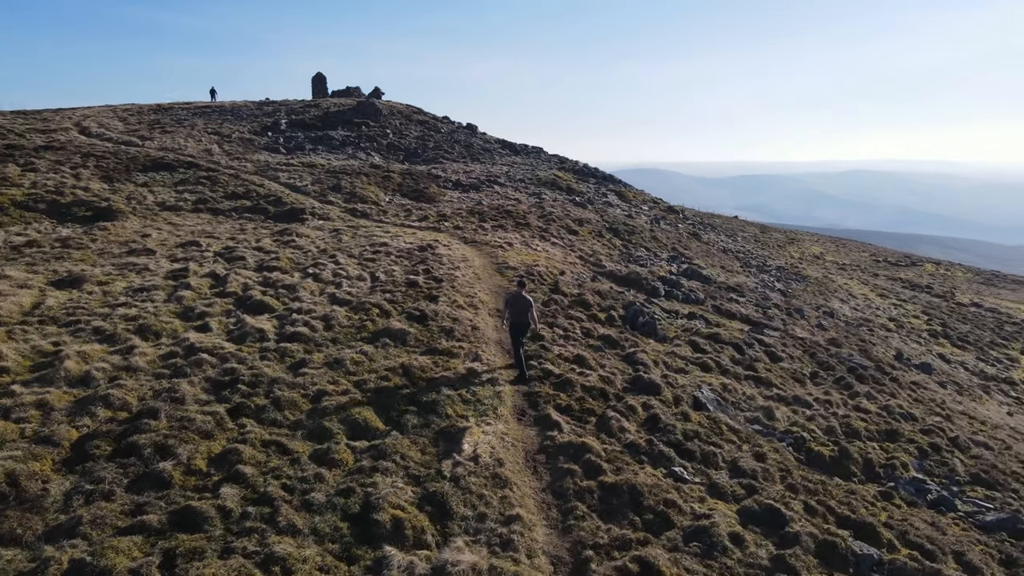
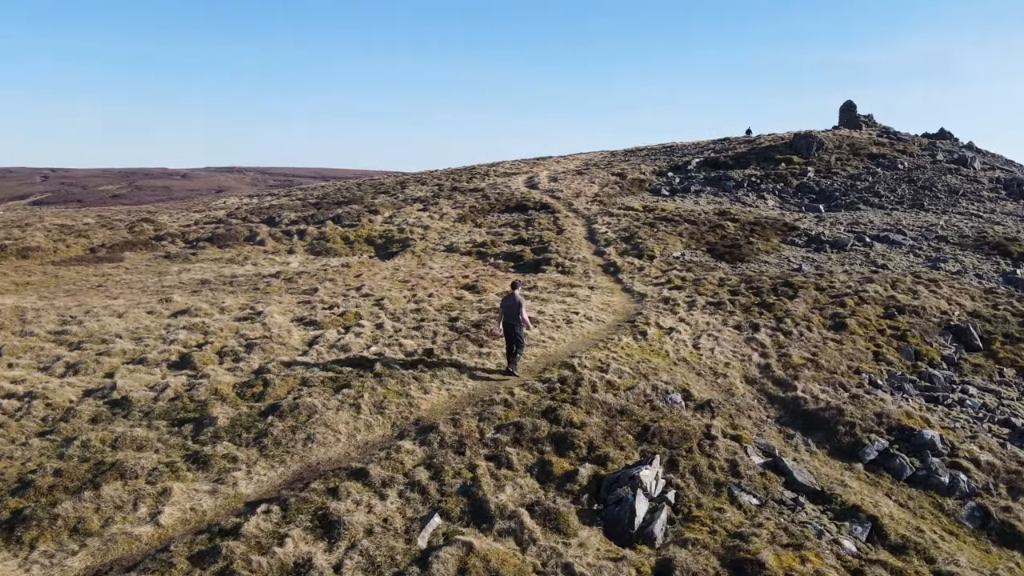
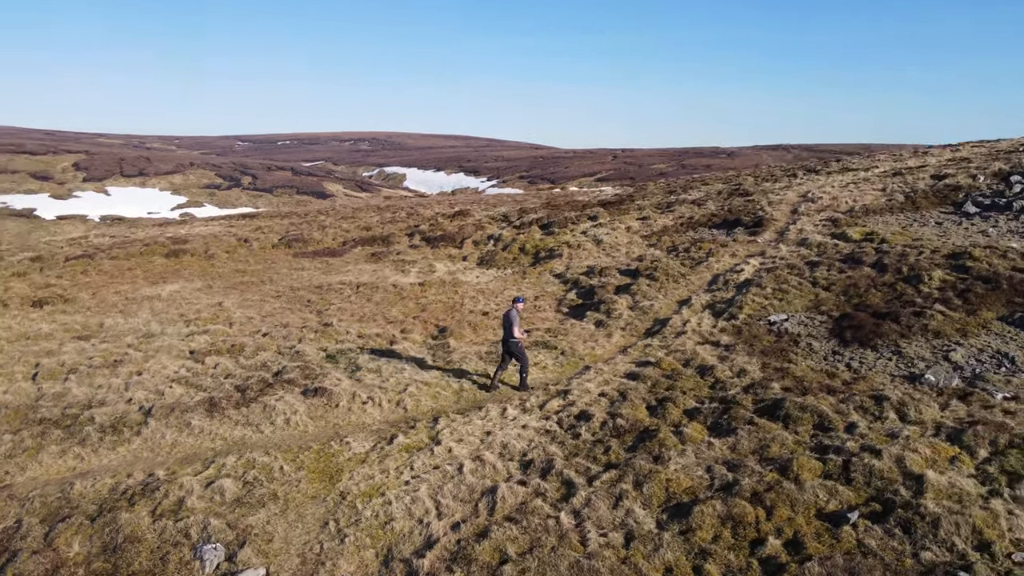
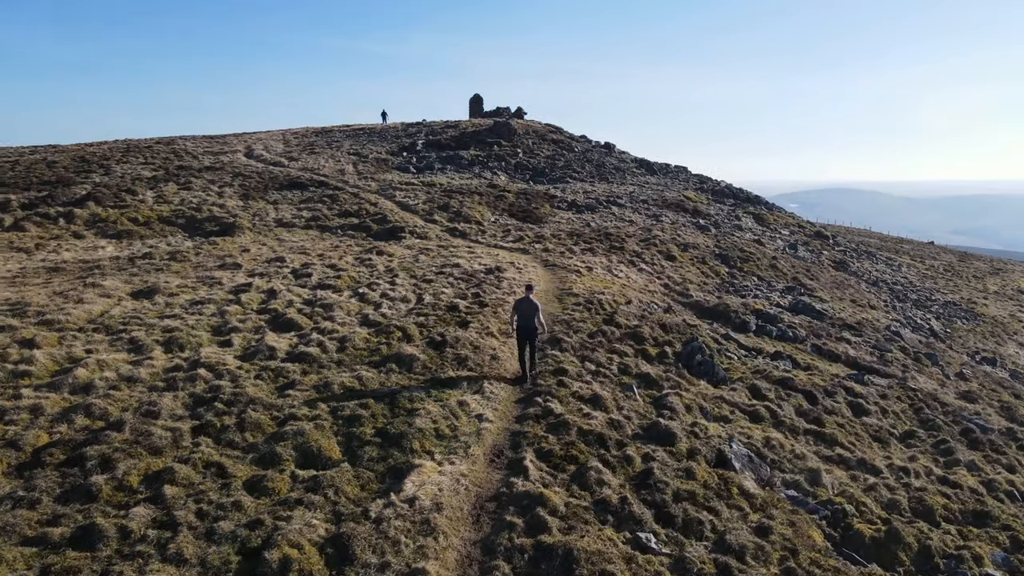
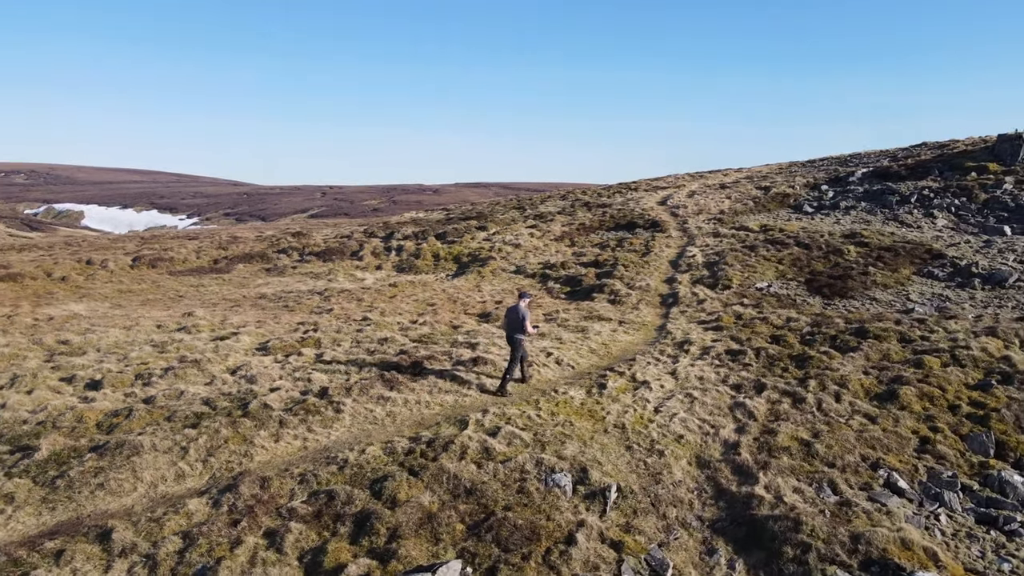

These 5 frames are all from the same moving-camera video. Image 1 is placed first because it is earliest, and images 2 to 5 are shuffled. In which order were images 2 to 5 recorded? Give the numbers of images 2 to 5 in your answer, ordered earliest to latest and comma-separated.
4, 2, 5, 3
